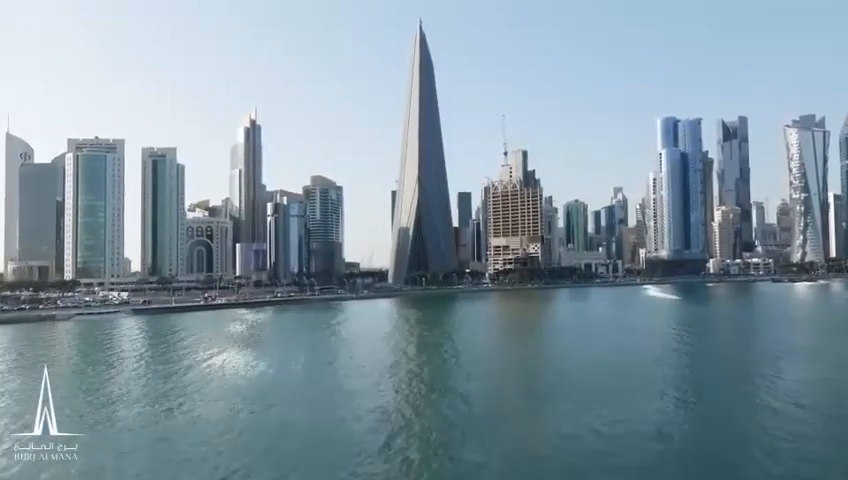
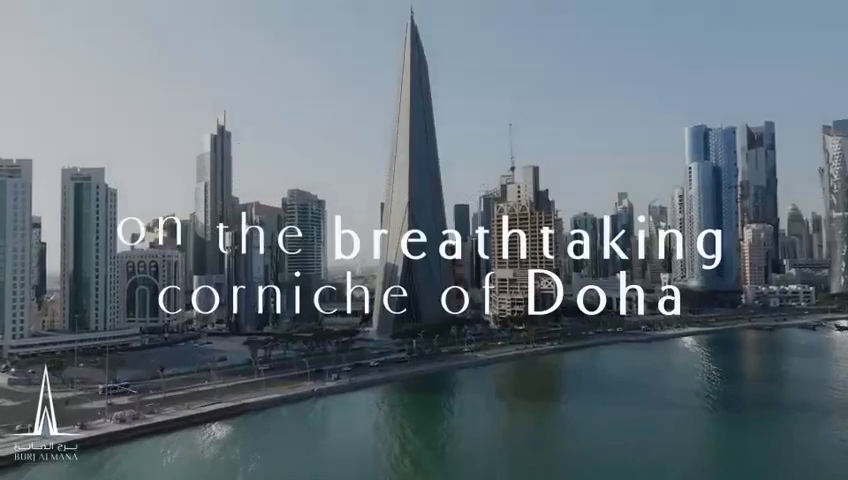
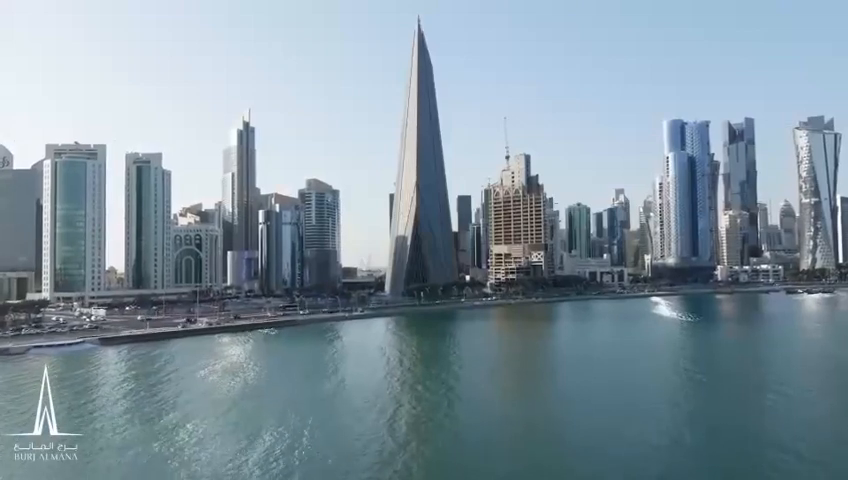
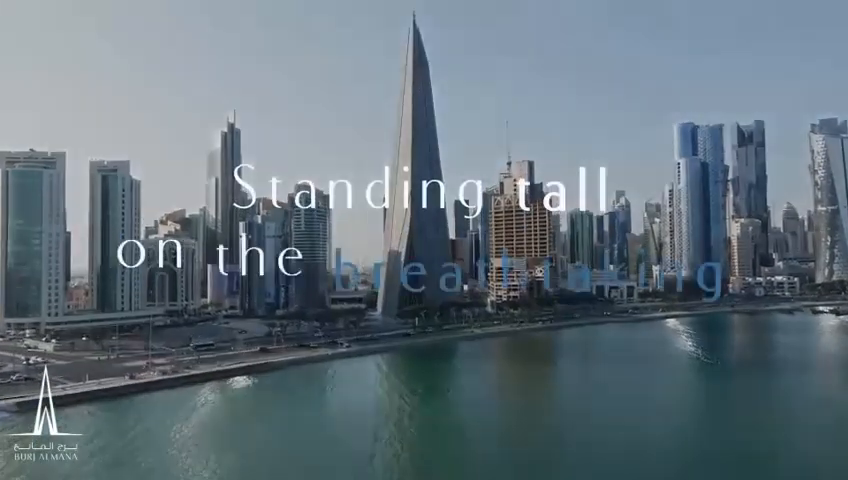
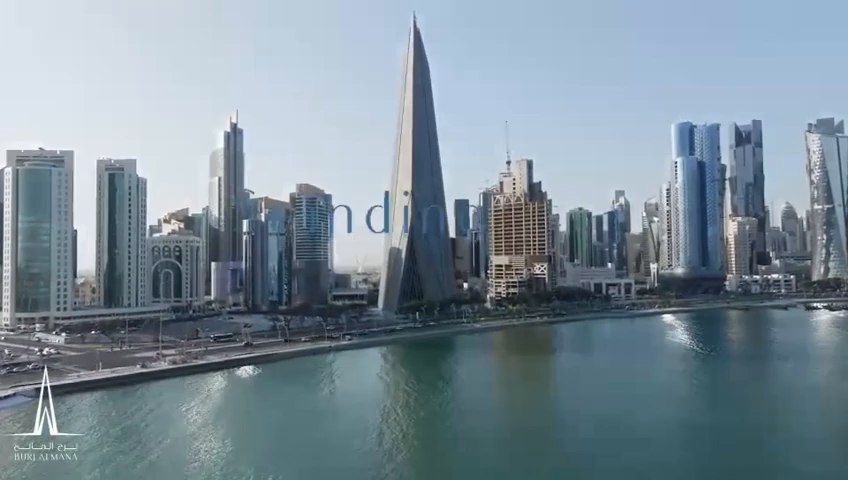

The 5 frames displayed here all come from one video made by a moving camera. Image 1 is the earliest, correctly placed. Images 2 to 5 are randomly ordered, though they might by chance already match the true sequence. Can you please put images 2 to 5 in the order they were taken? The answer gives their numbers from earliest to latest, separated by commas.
3, 5, 4, 2
